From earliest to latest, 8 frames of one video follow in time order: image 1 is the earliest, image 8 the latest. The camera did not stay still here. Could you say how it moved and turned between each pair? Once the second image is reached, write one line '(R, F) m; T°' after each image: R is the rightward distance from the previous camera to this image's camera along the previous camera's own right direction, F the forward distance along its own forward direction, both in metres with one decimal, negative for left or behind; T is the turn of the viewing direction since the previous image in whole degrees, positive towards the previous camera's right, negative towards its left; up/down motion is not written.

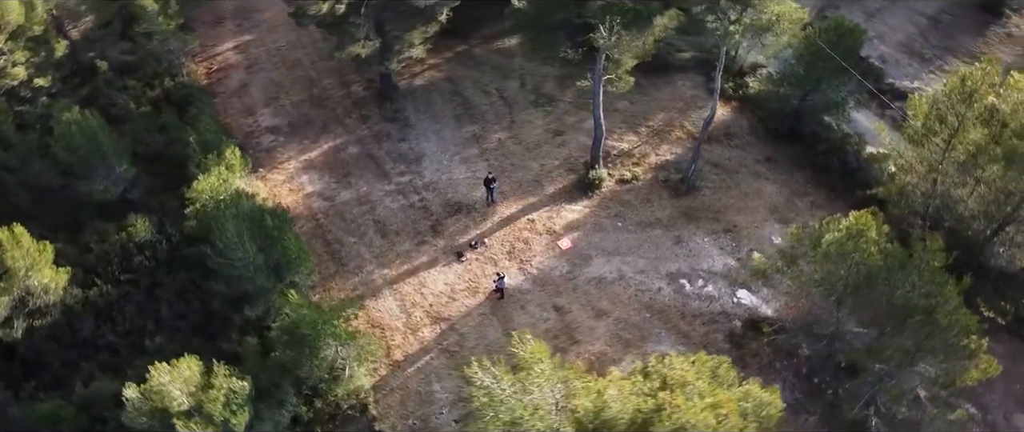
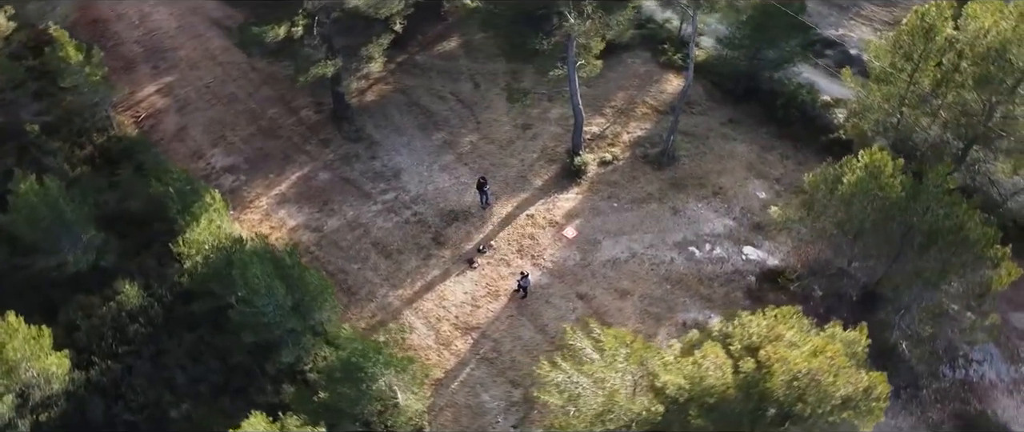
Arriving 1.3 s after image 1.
(-4.1, +0.5) m; +9°
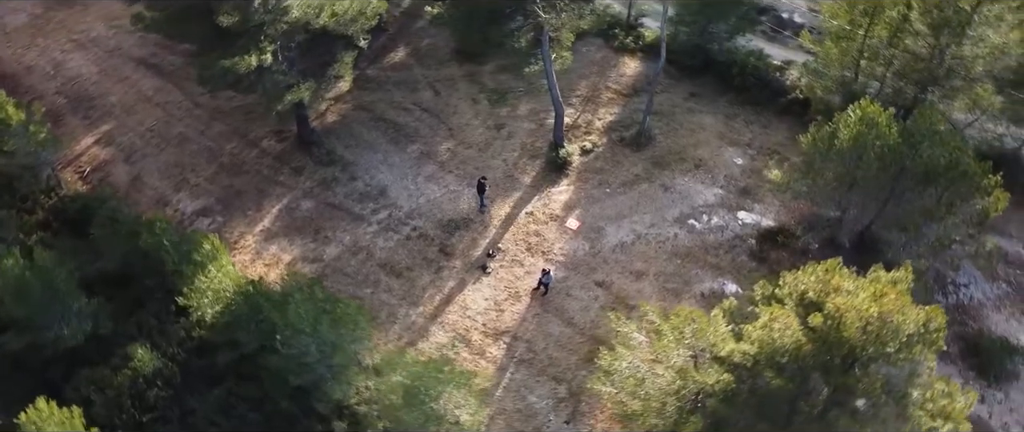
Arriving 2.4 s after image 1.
(-3.6, +0.3) m; +8°
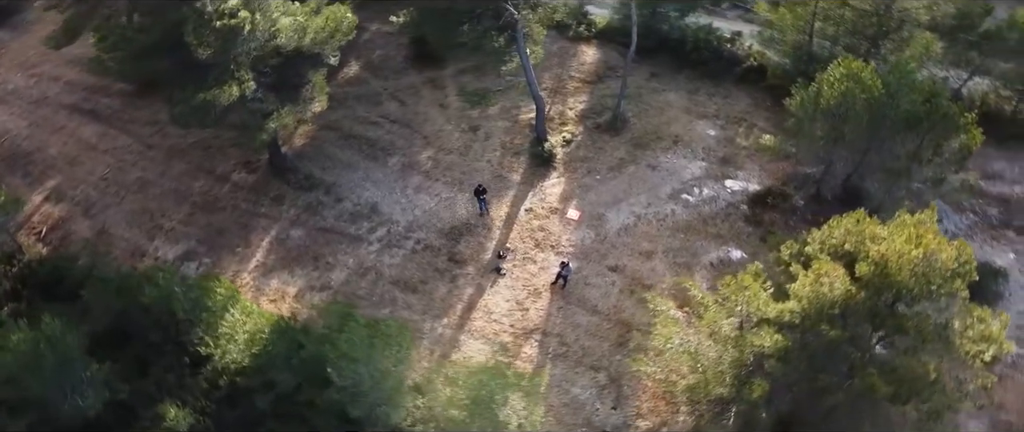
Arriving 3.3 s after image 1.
(-3.4, +0.3) m; +7°
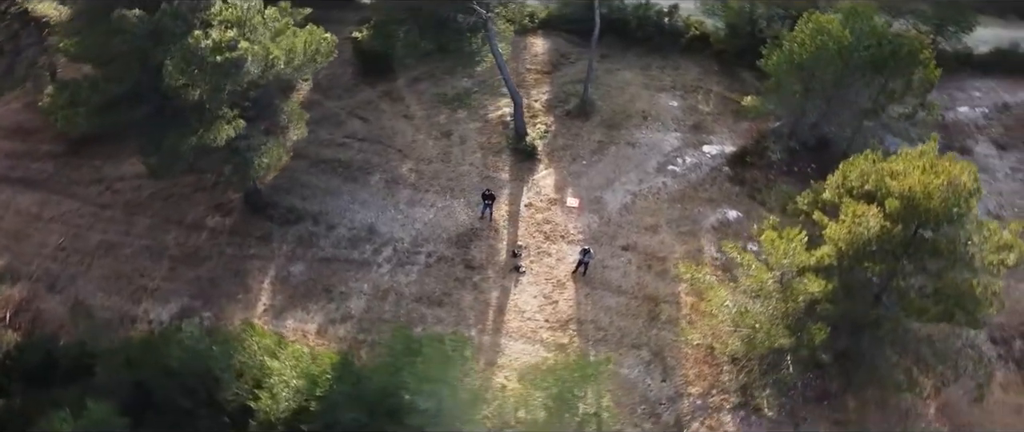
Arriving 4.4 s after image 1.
(-4.1, +0.4) m; +9°
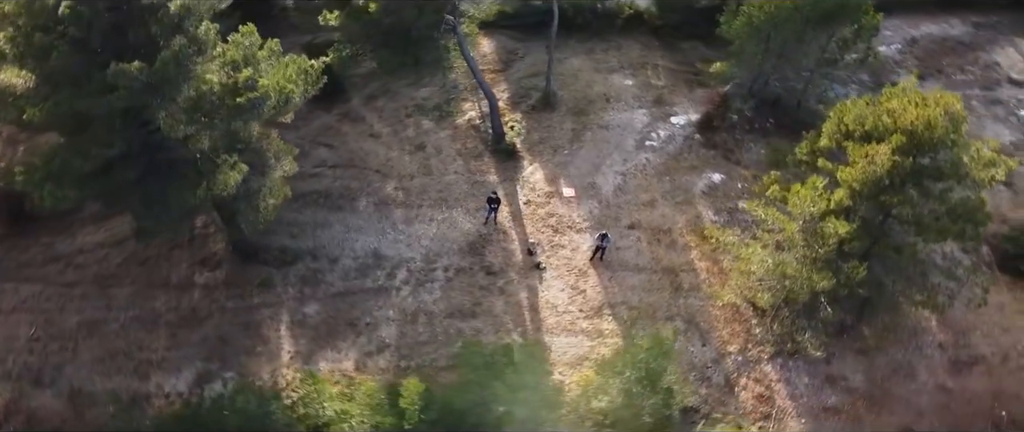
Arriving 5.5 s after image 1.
(-4.4, +0.4) m; +10°
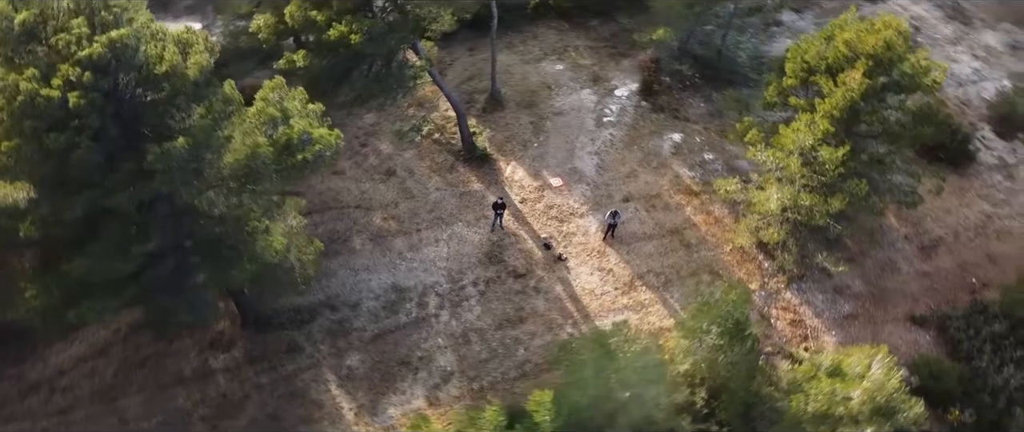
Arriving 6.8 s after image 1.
(-5.9, +0.5) m; +13°
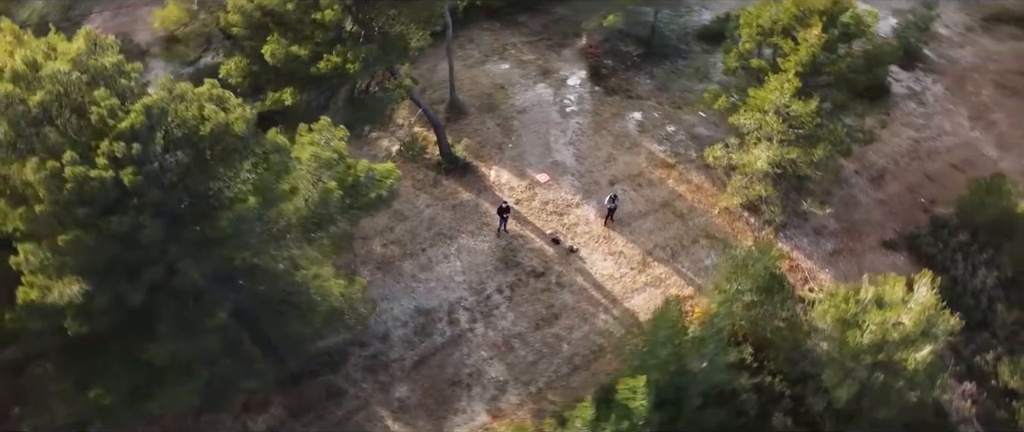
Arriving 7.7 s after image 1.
(-4.4, +0.2) m; +10°
